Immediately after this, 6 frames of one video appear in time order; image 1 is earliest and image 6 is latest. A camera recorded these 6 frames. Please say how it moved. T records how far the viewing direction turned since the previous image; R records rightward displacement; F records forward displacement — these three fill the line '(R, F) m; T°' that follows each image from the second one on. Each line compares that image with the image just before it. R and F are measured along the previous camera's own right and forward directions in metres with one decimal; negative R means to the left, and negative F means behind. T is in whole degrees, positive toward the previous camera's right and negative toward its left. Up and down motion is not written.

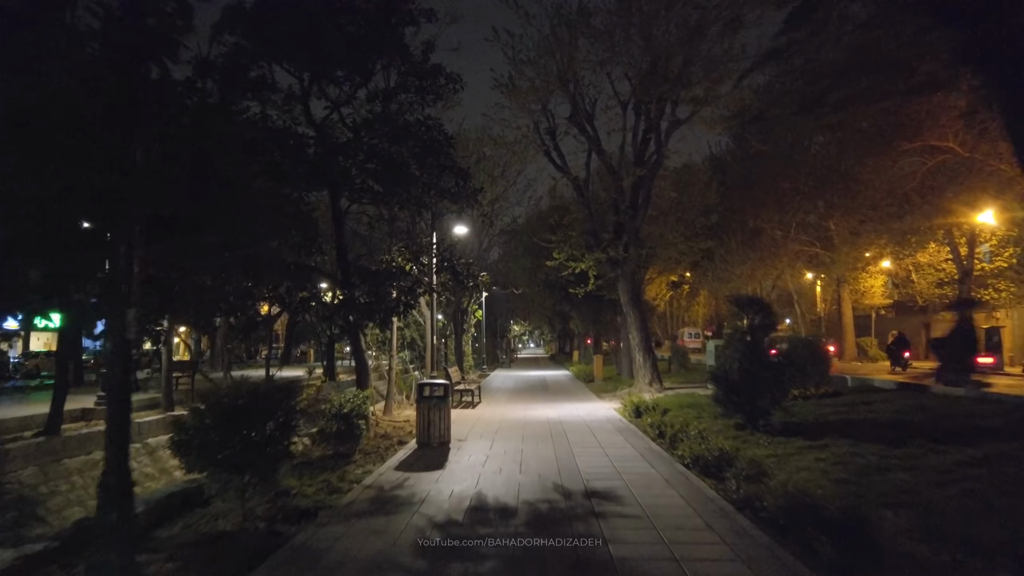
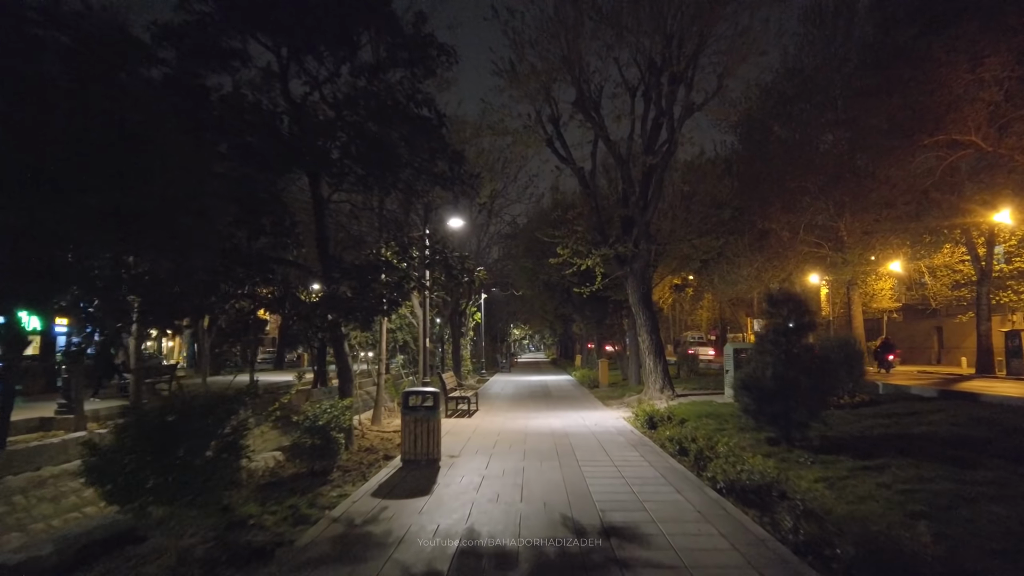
(0.0, +1.4) m; 0°
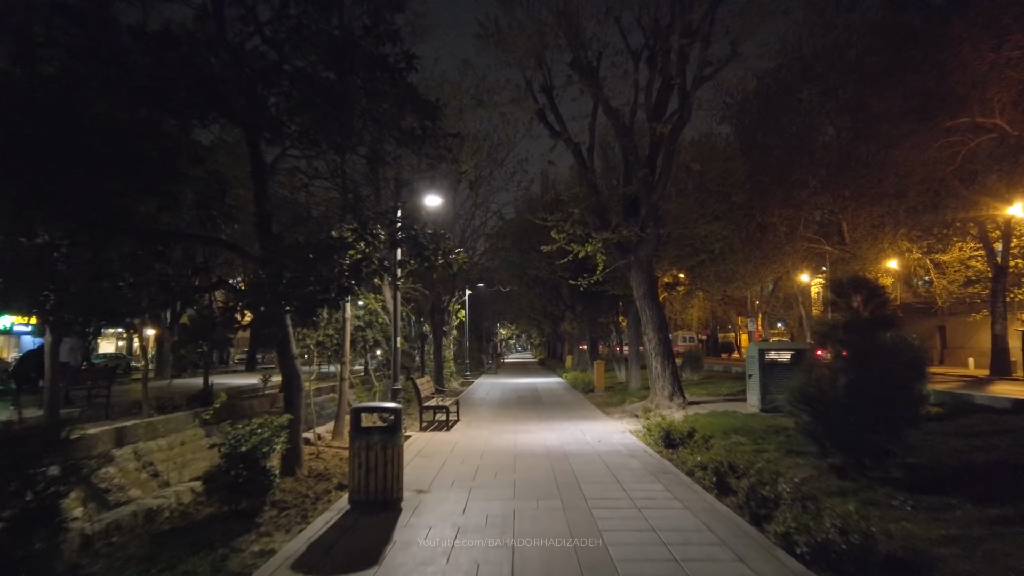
(0.0, +2.4) m; +1°
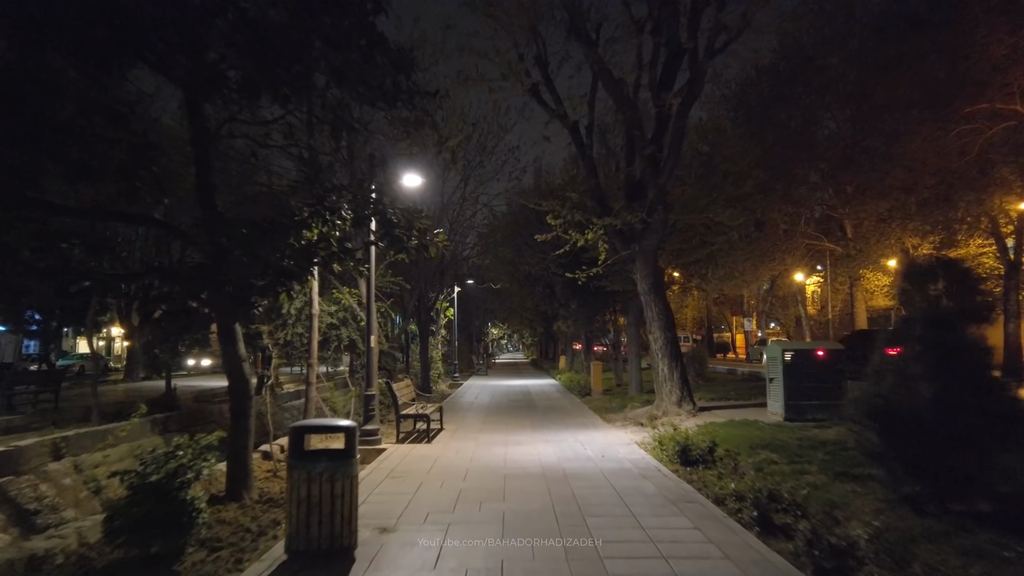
(0.0, +1.6) m; +1°
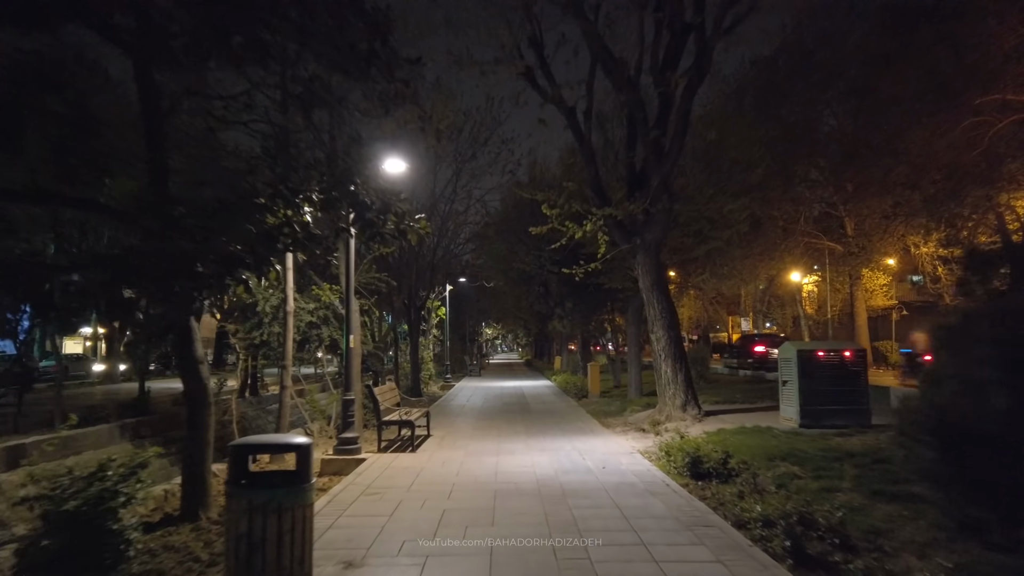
(0.0, +0.9) m; 0°
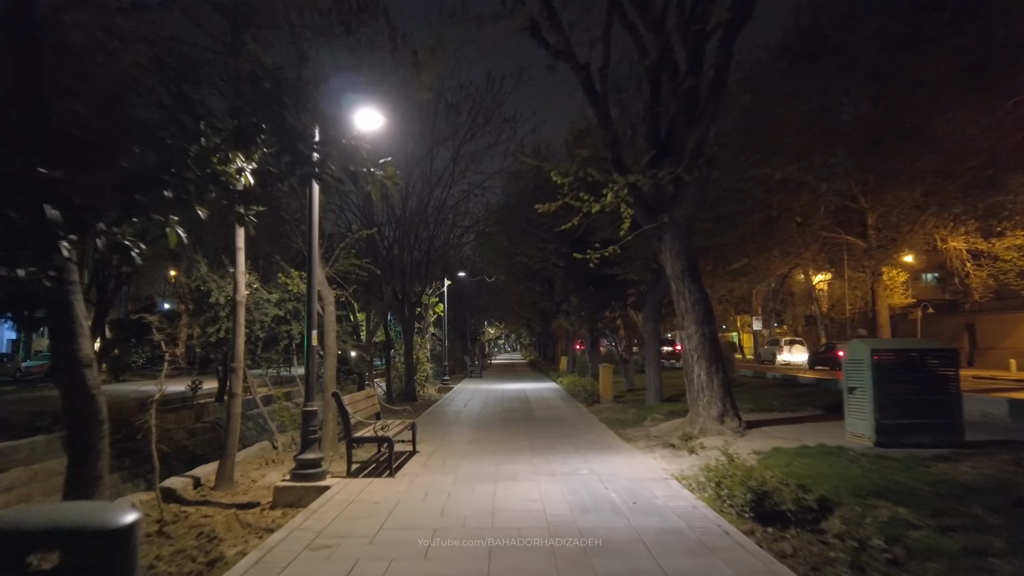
(0.0, +2.1) m; 0°
